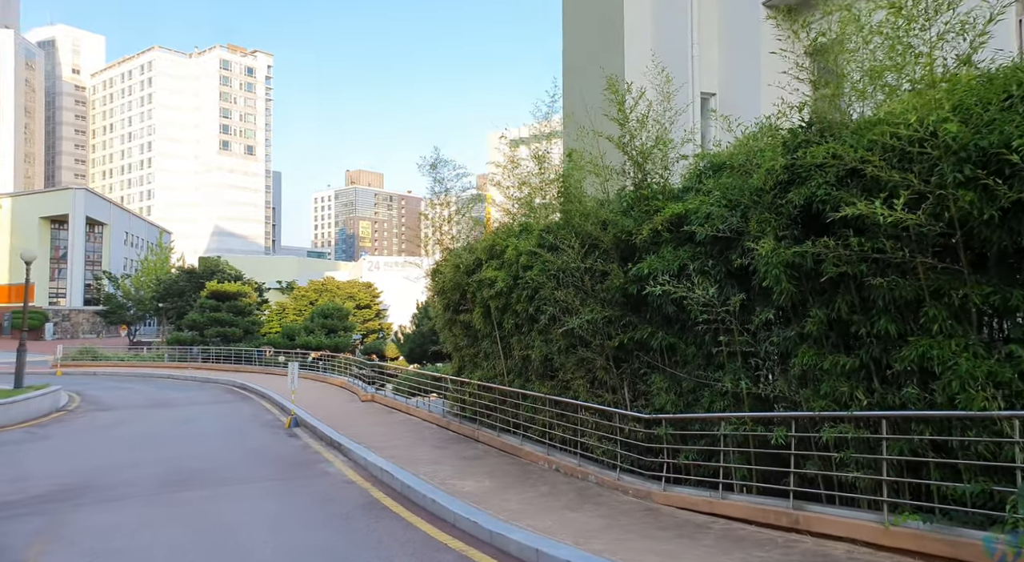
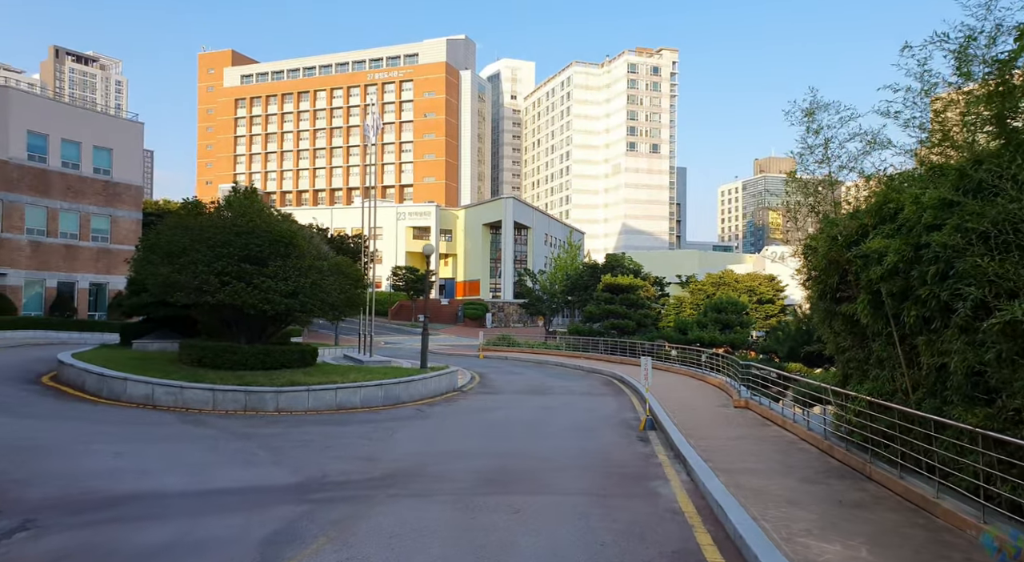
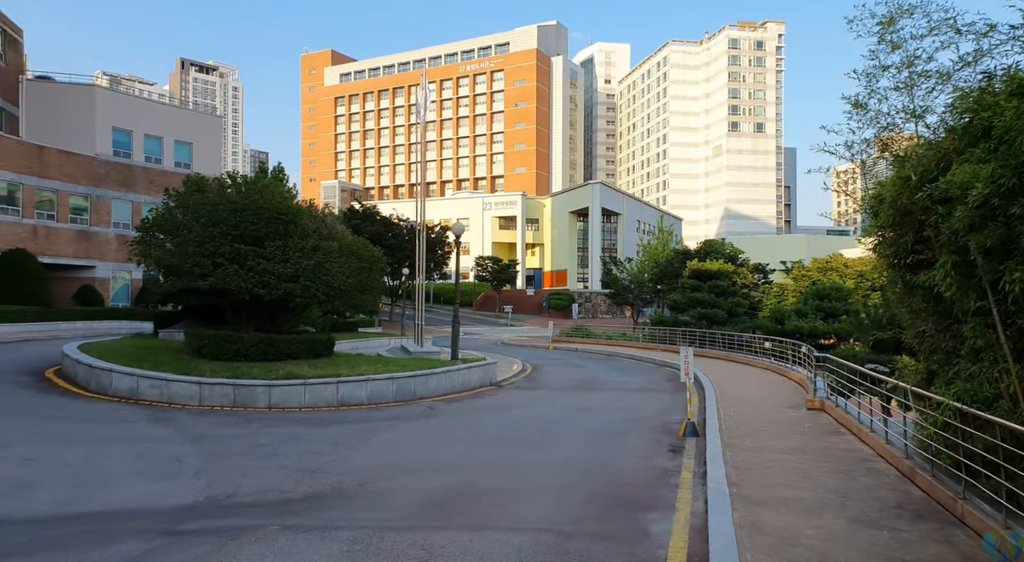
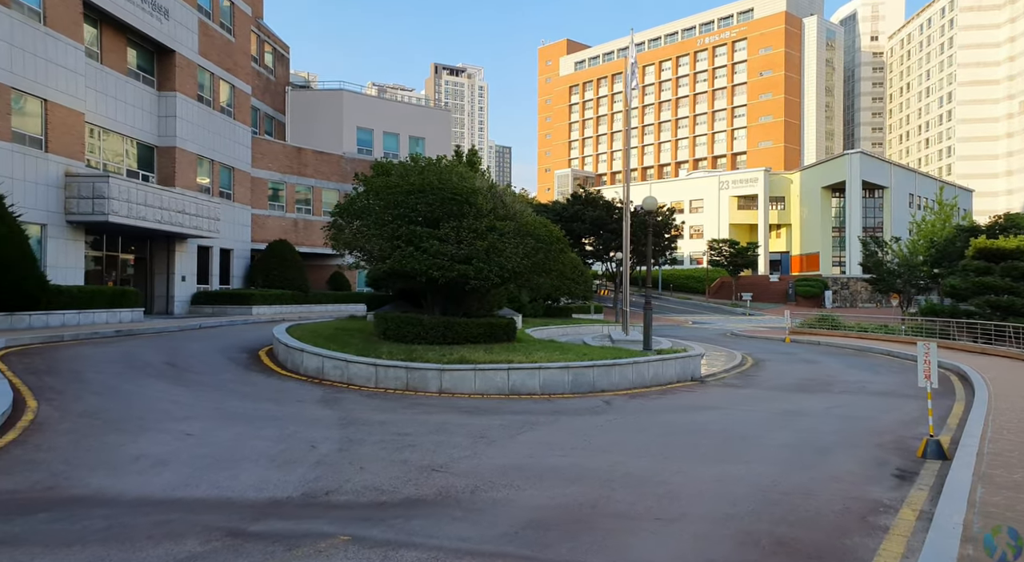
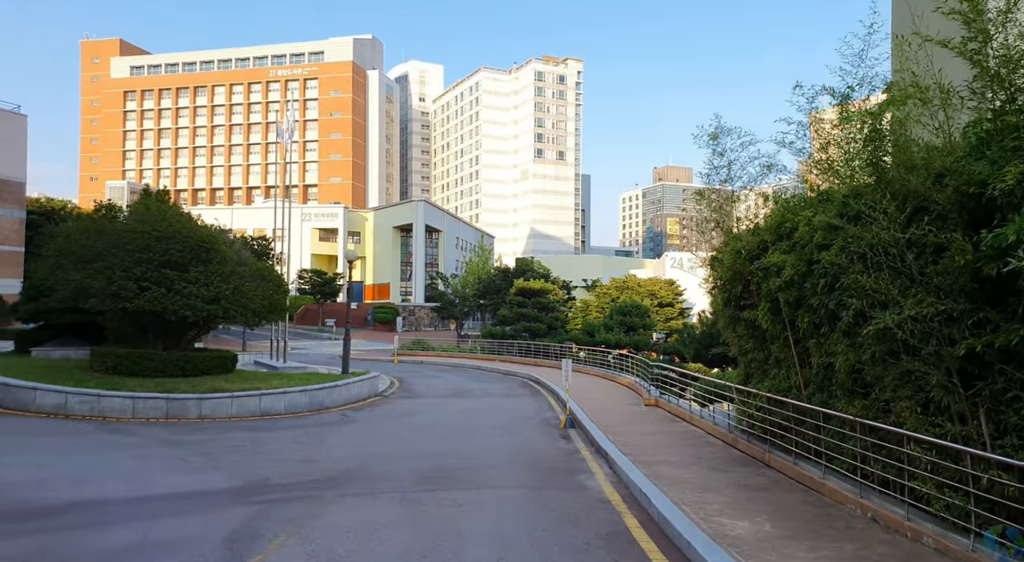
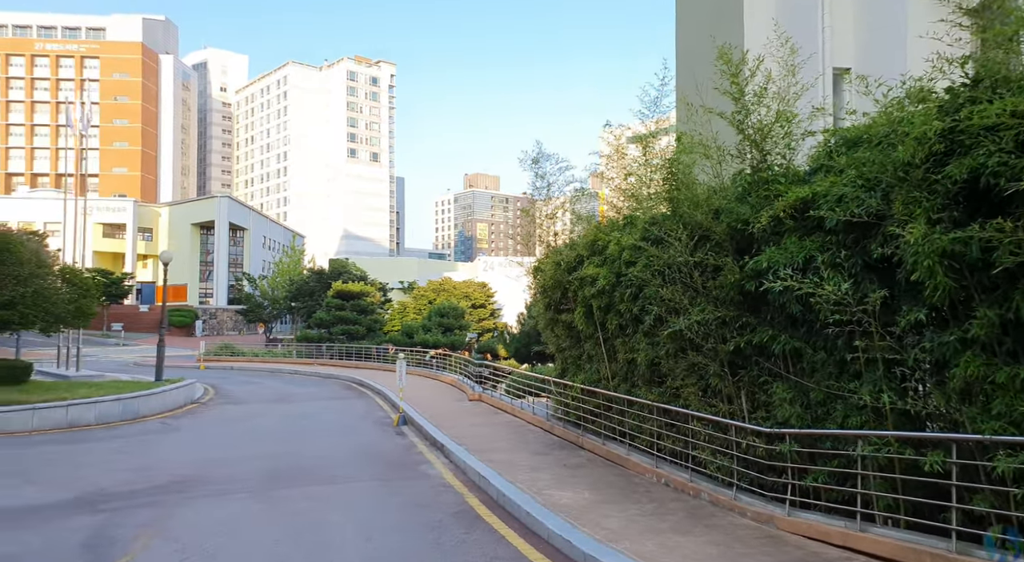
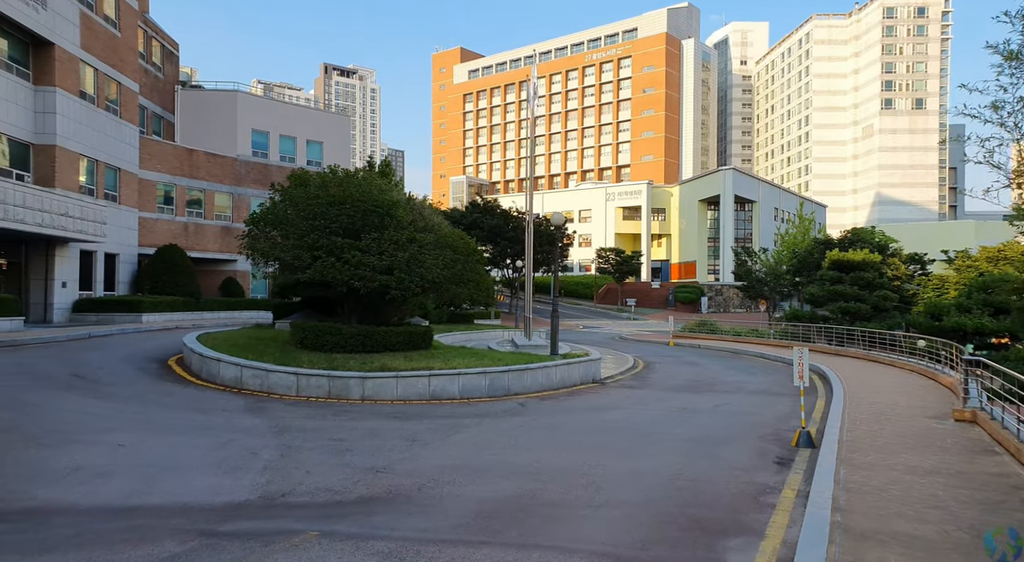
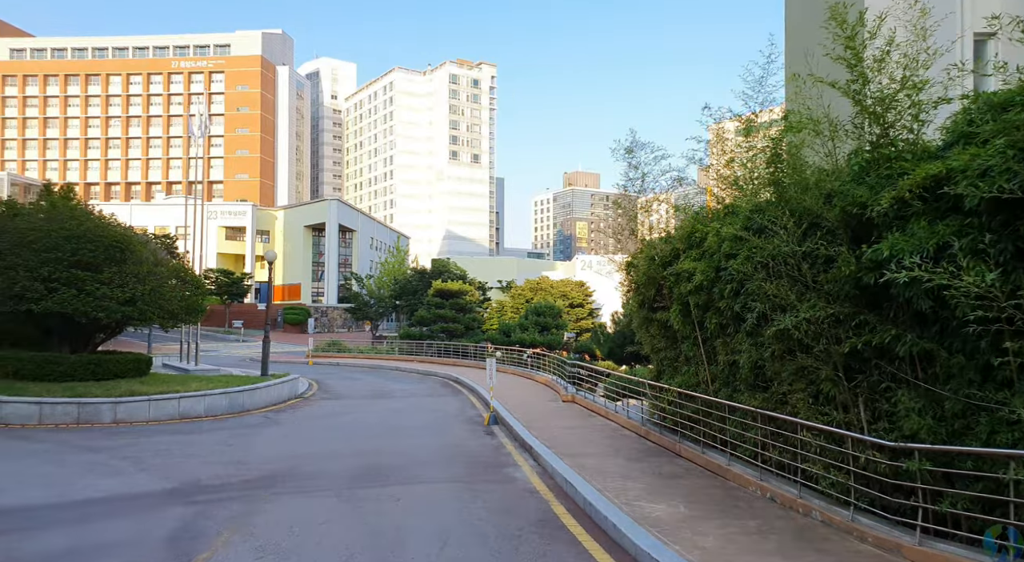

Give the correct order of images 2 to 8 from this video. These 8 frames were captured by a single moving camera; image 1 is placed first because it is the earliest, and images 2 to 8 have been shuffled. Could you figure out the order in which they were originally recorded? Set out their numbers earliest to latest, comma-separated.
6, 8, 5, 2, 3, 7, 4
